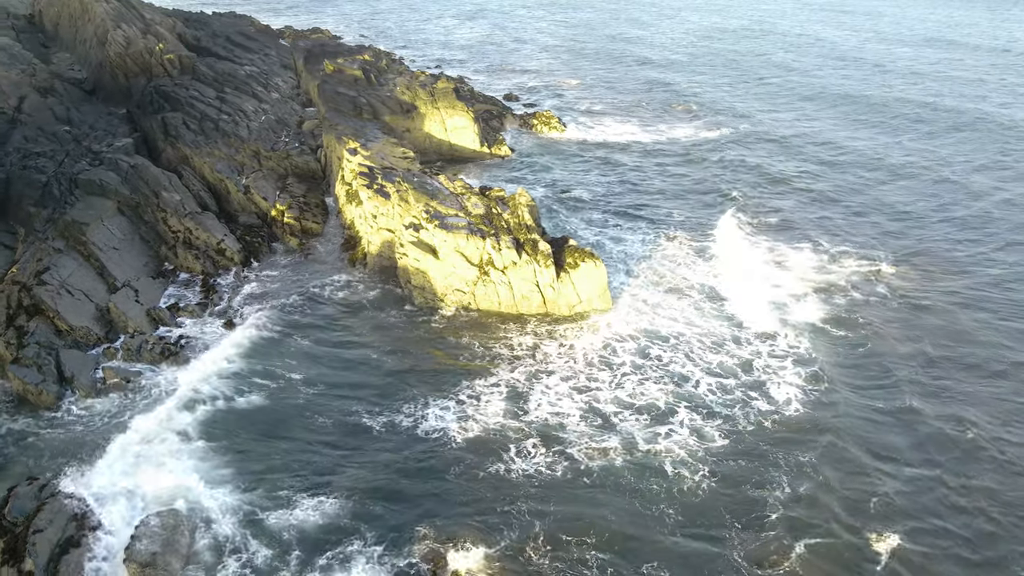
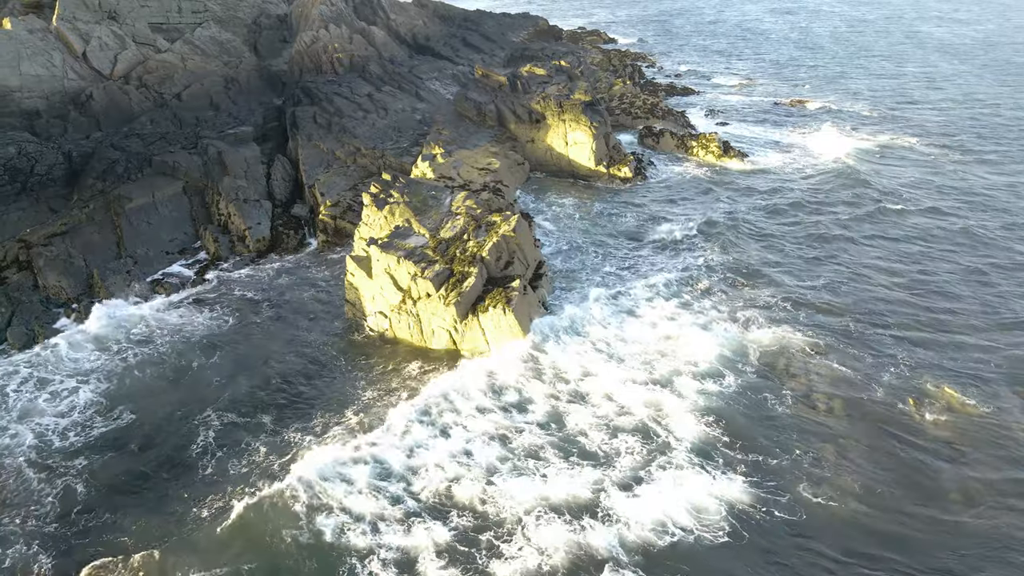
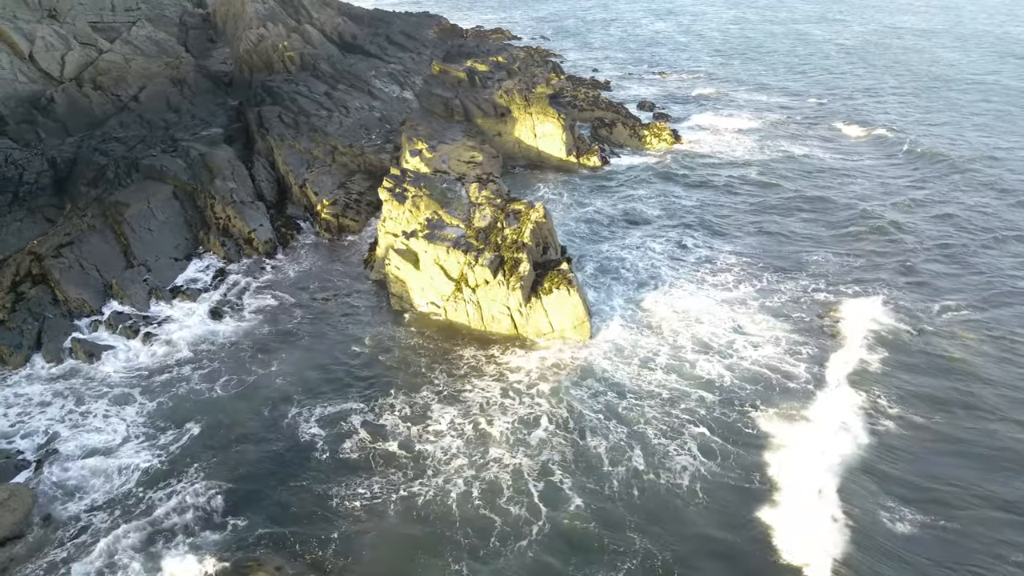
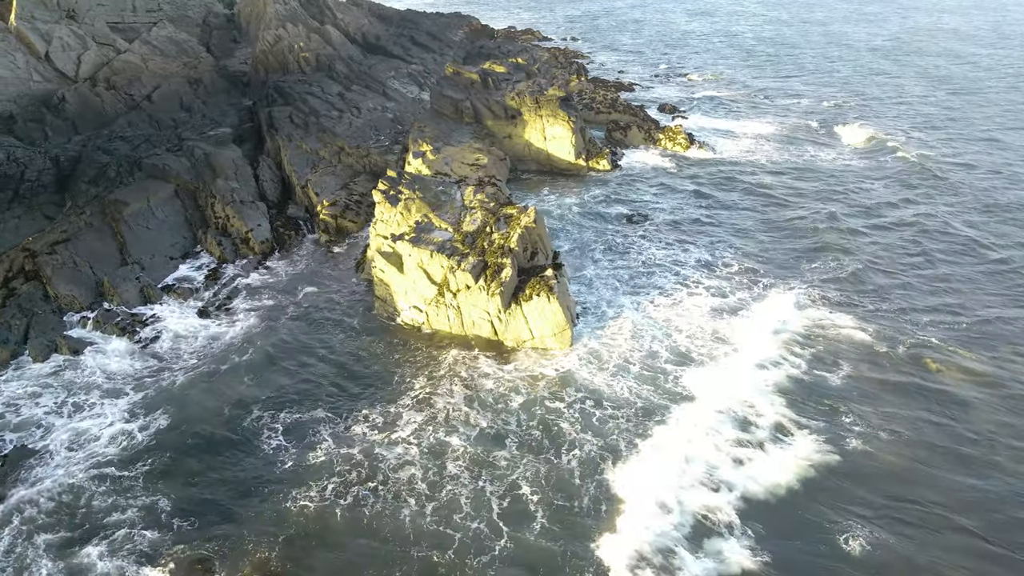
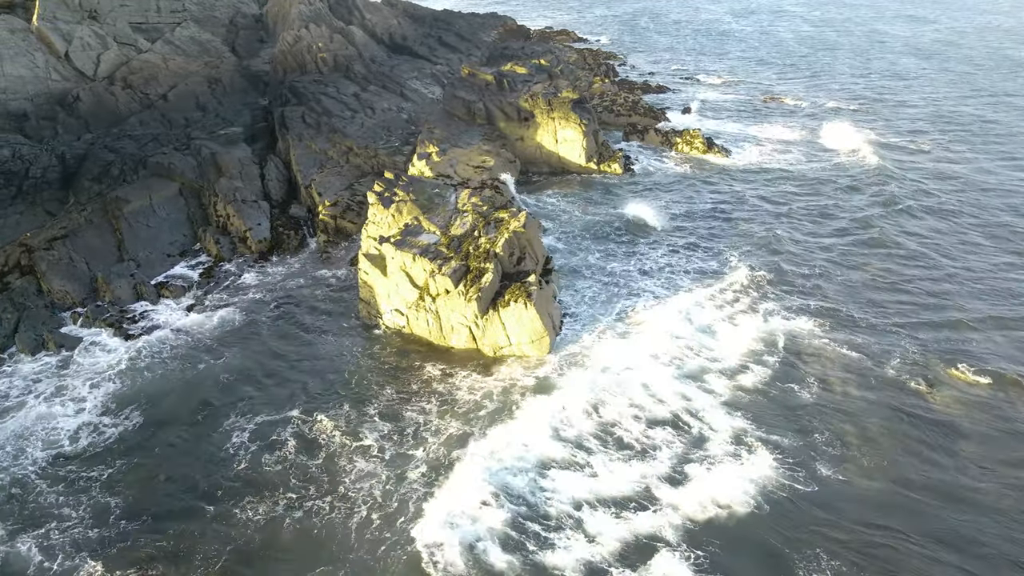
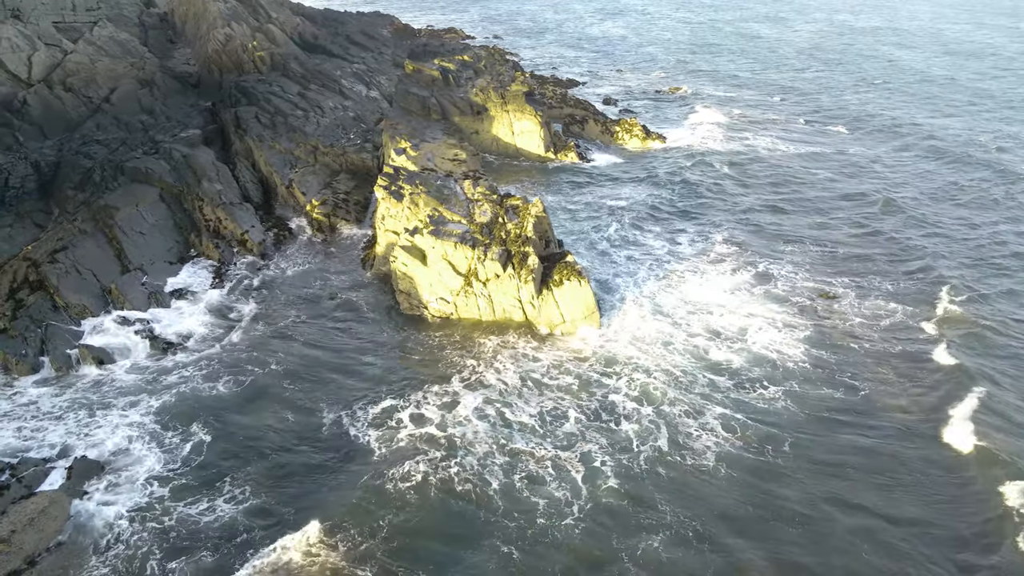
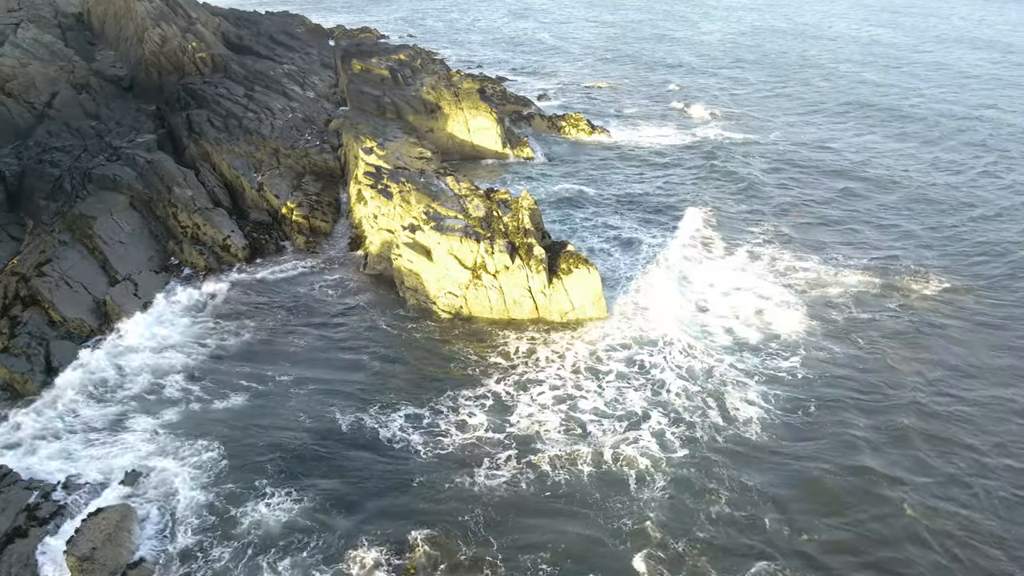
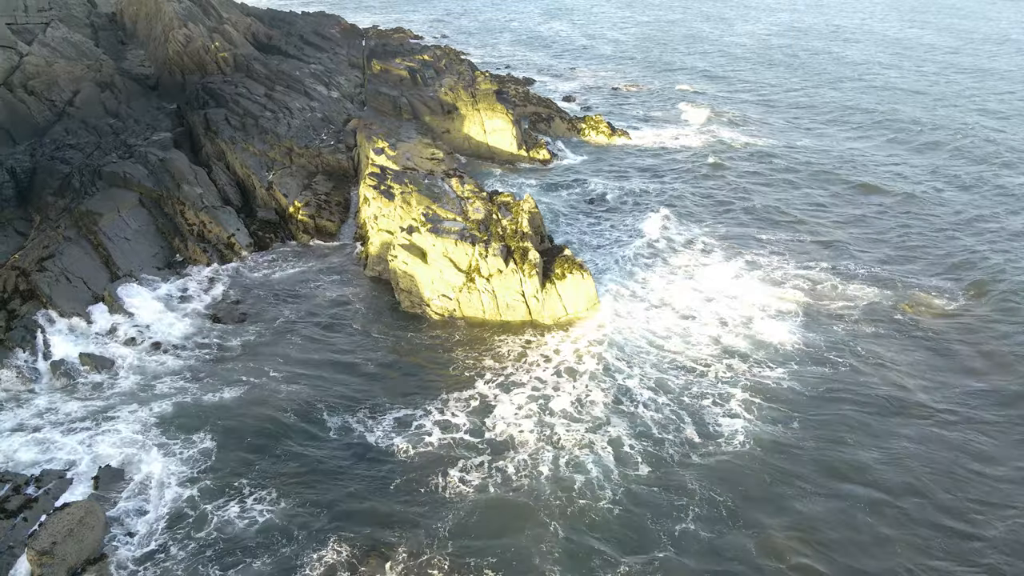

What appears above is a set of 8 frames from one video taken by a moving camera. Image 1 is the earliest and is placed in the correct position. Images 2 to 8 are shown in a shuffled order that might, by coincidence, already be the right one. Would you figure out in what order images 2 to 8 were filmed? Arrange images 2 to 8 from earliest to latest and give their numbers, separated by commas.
7, 8, 6, 3, 4, 5, 2
